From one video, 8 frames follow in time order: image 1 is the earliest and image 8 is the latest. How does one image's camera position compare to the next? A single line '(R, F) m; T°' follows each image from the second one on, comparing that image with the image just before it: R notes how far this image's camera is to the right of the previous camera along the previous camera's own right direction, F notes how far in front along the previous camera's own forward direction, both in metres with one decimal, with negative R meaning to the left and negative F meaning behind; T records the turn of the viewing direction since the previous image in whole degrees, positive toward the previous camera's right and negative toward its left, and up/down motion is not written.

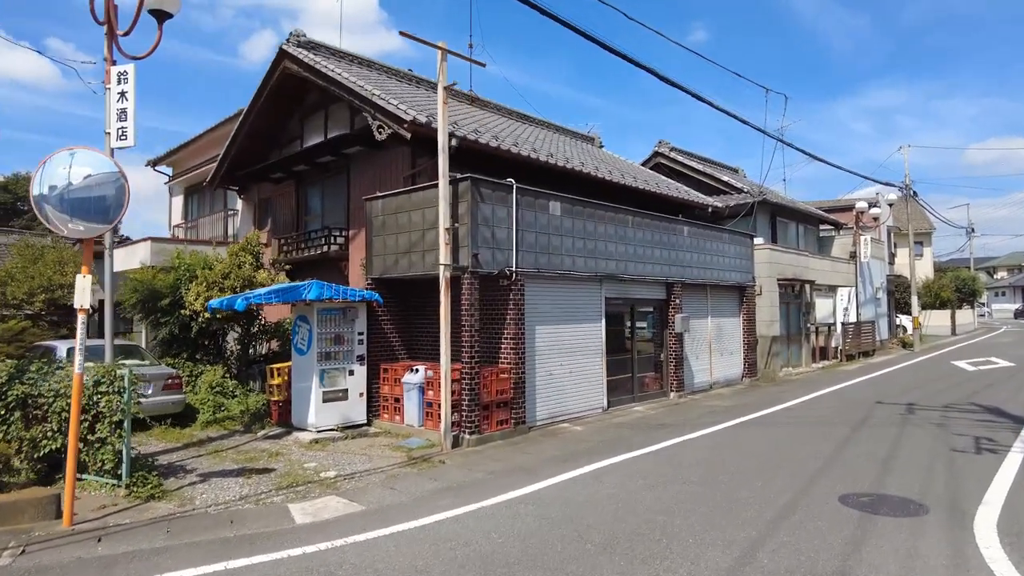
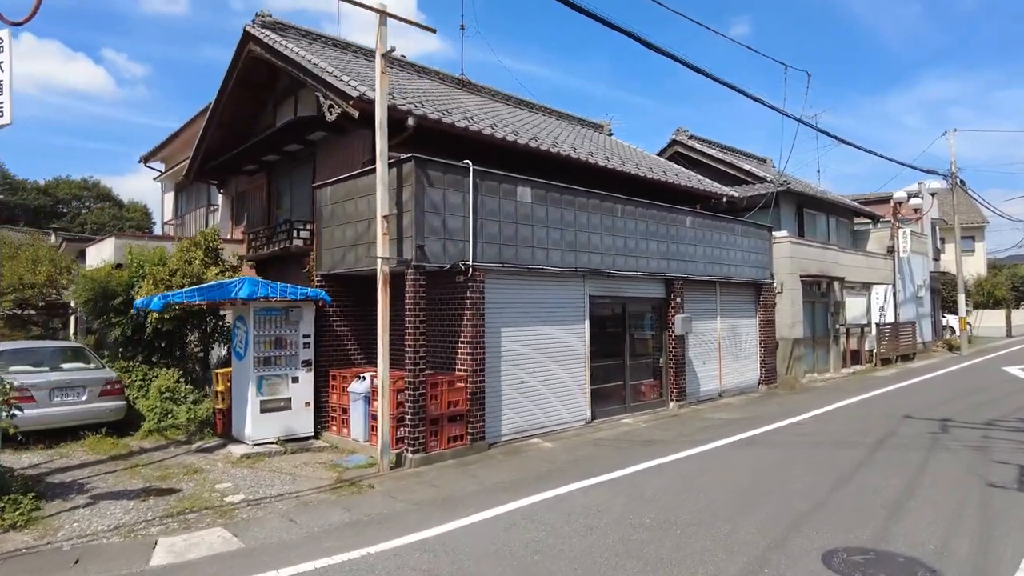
(+1.1, +1.3) m; -4°
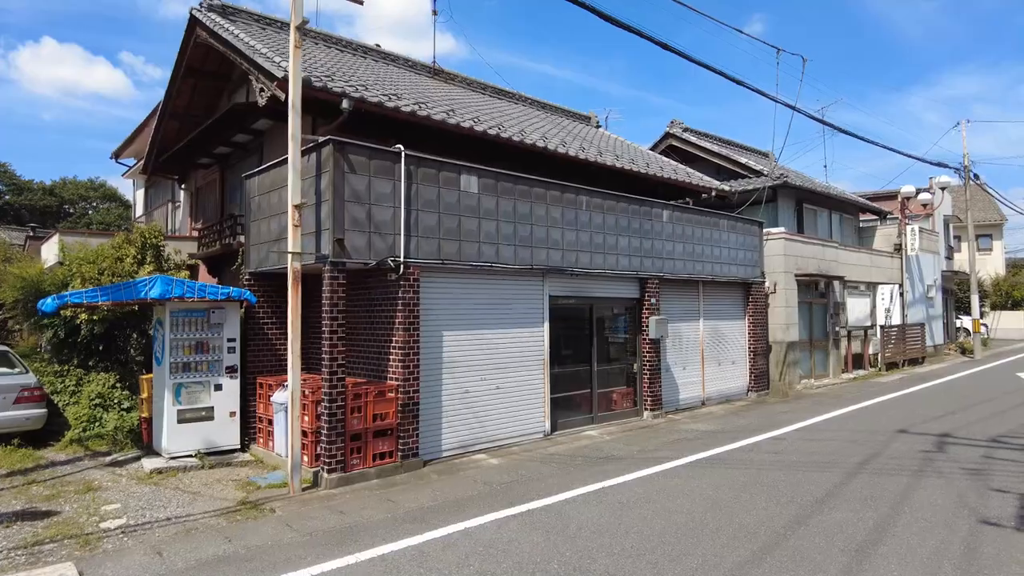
(+1.0, +0.9) m; -1°
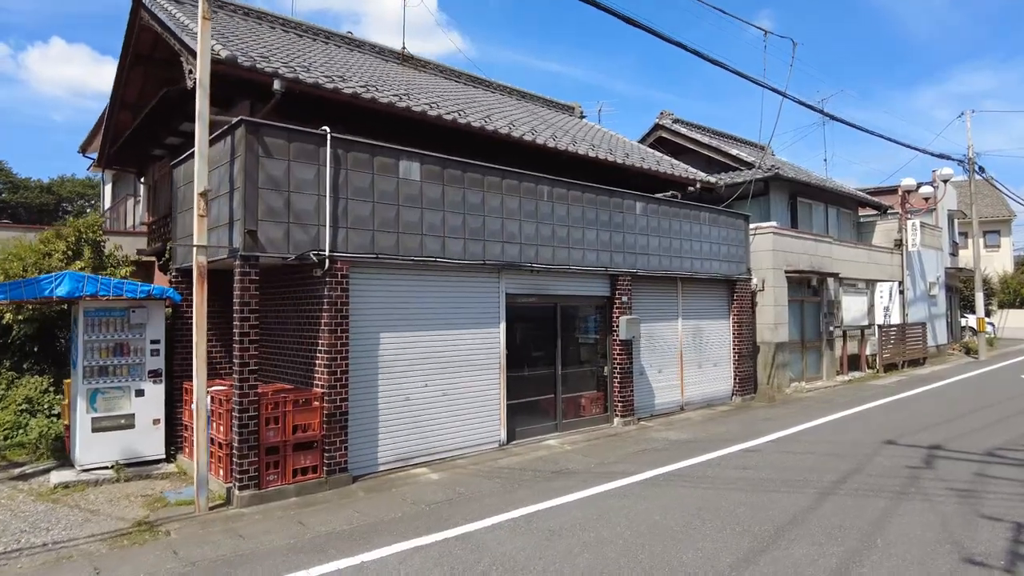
(+0.8, +0.8) m; -1°
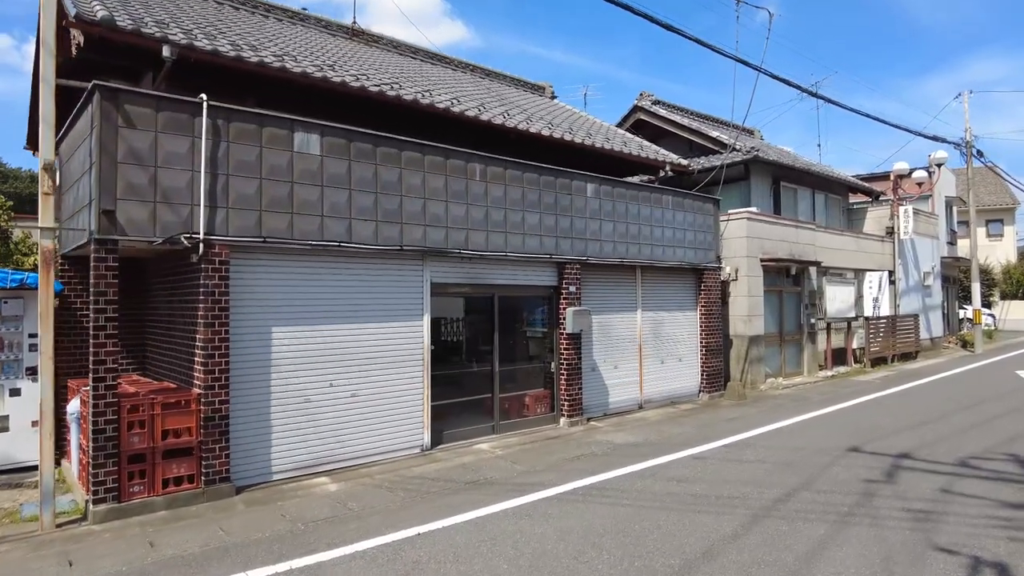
(+1.0, +0.9) m; -1°
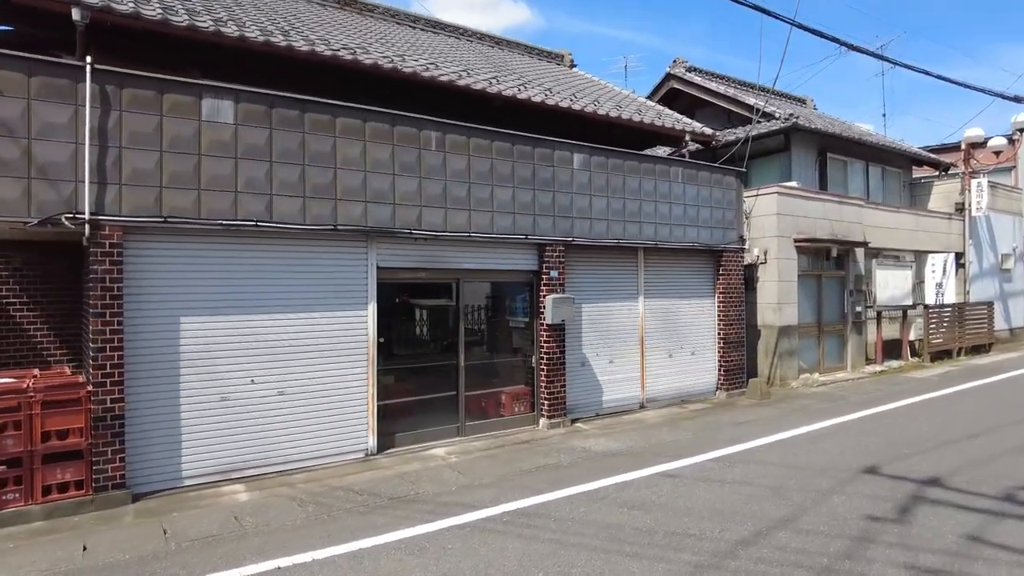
(+1.2, +1.1) m; -6°
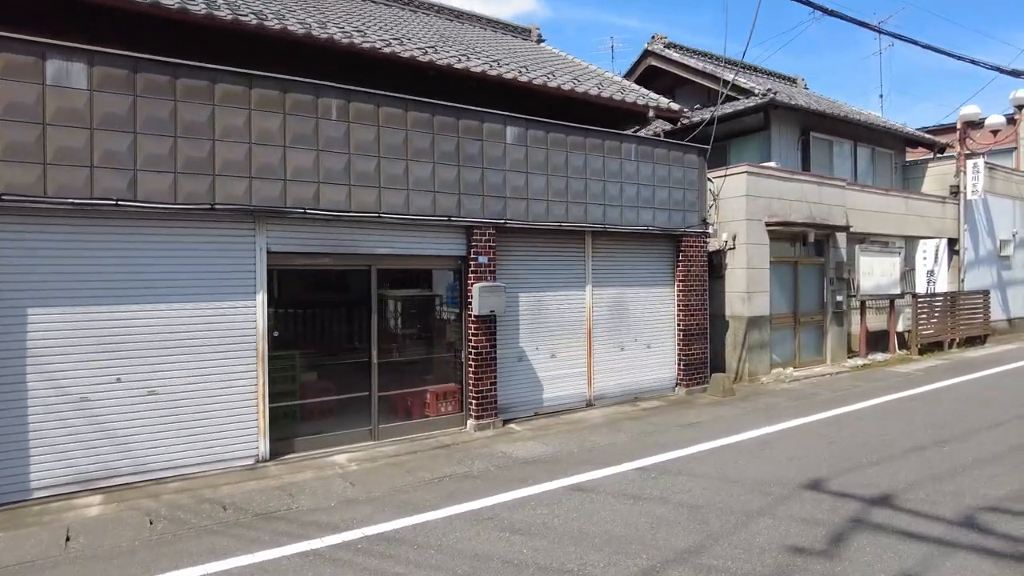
(+1.0, +0.8) m; -1°
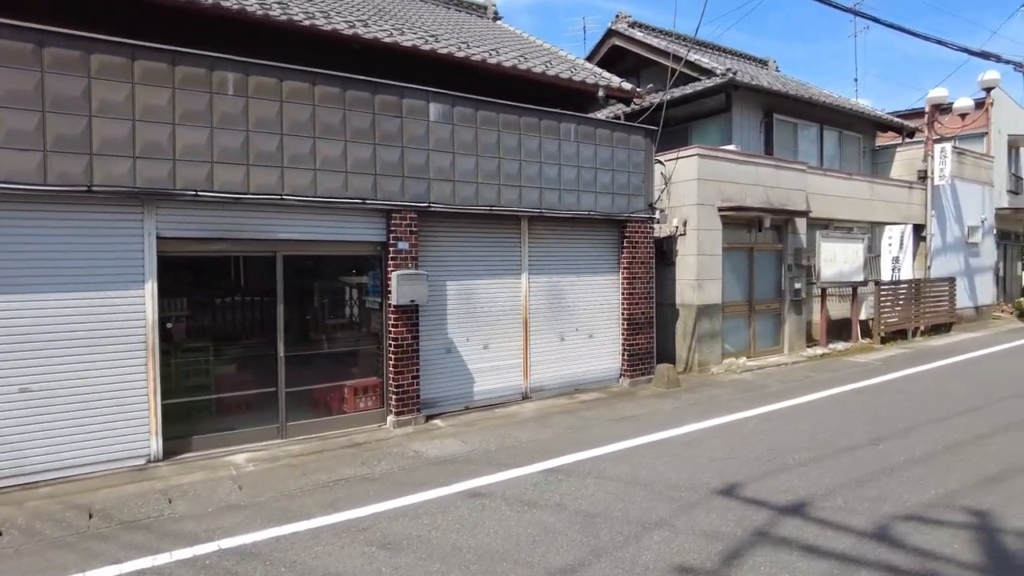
(+0.8, +0.4) m; +1°
